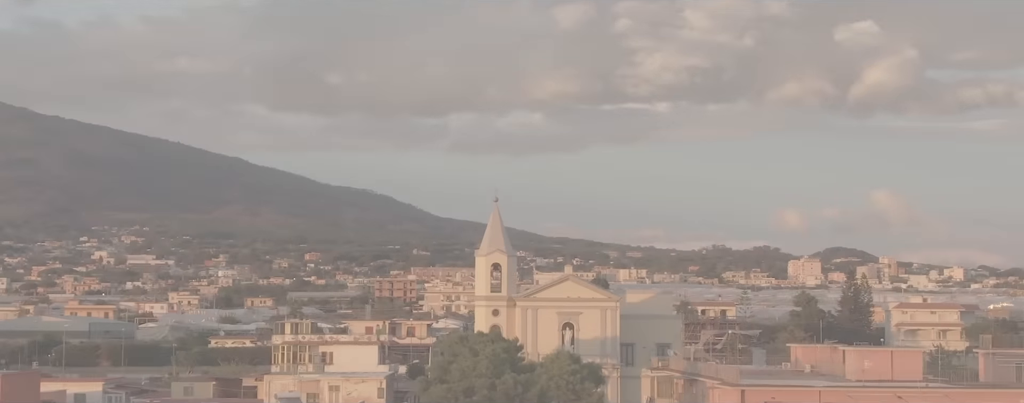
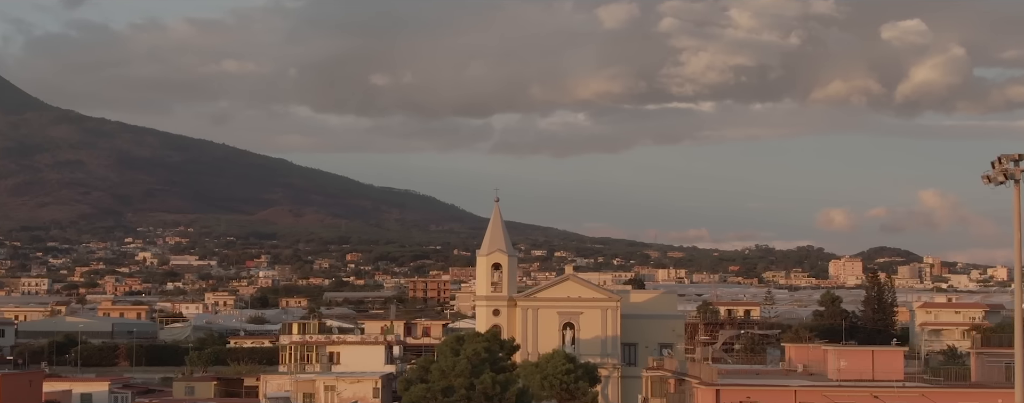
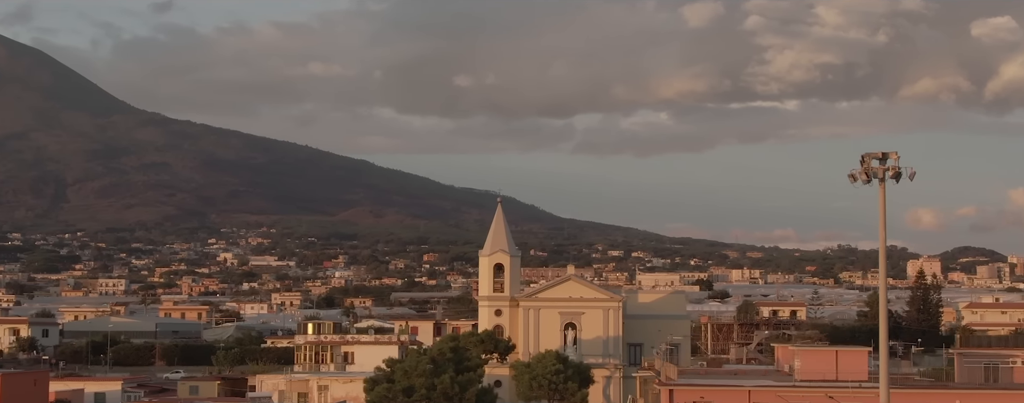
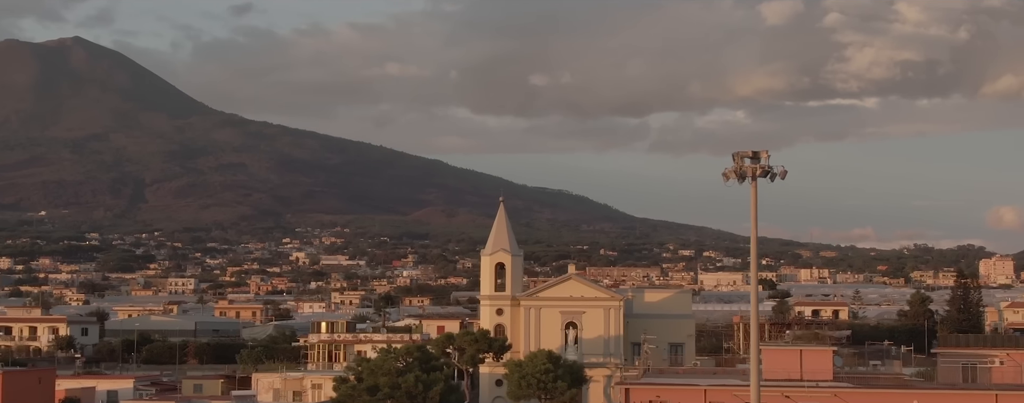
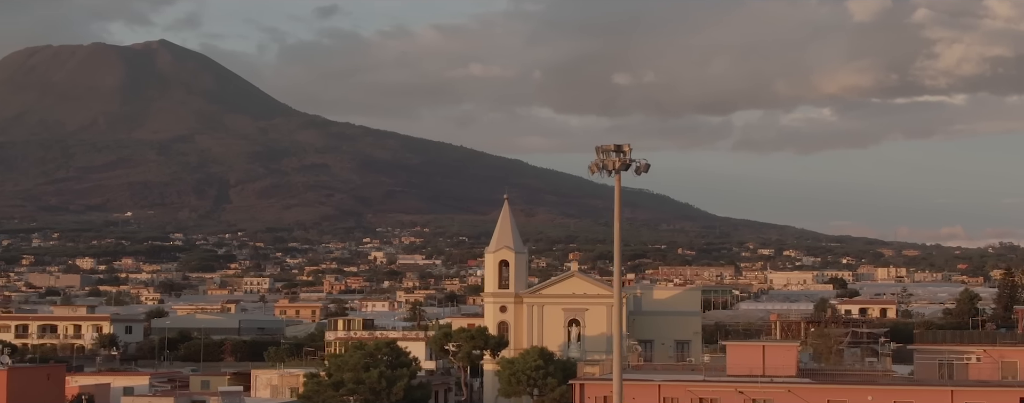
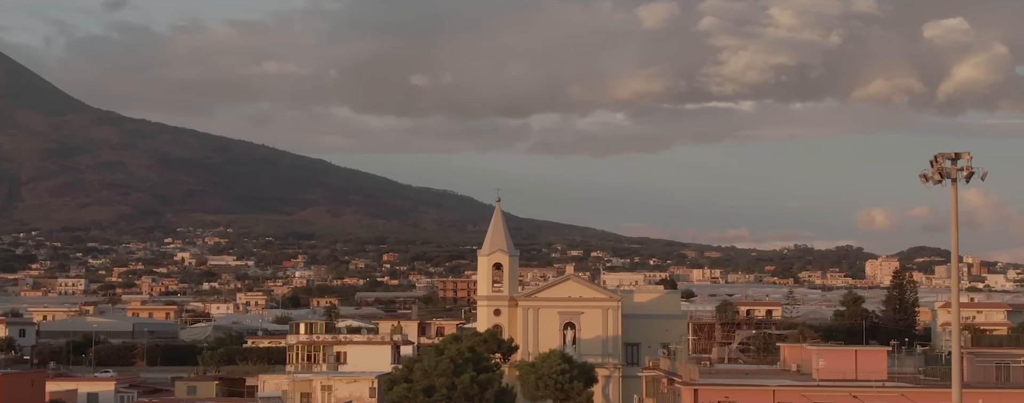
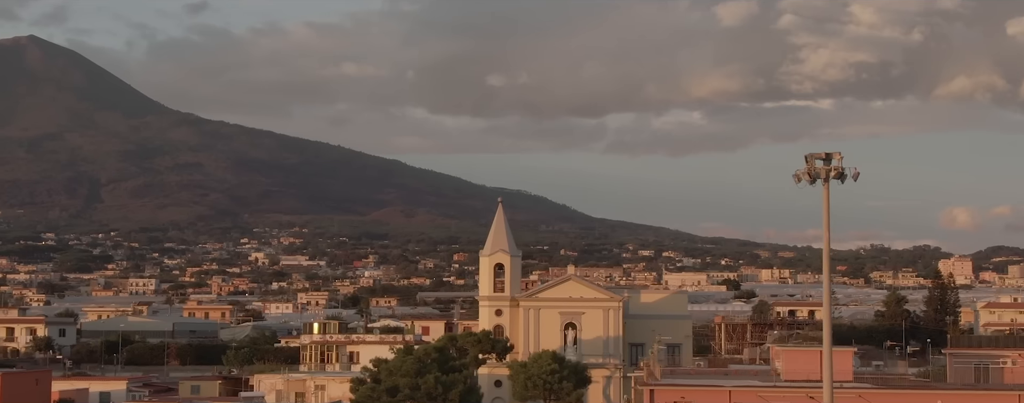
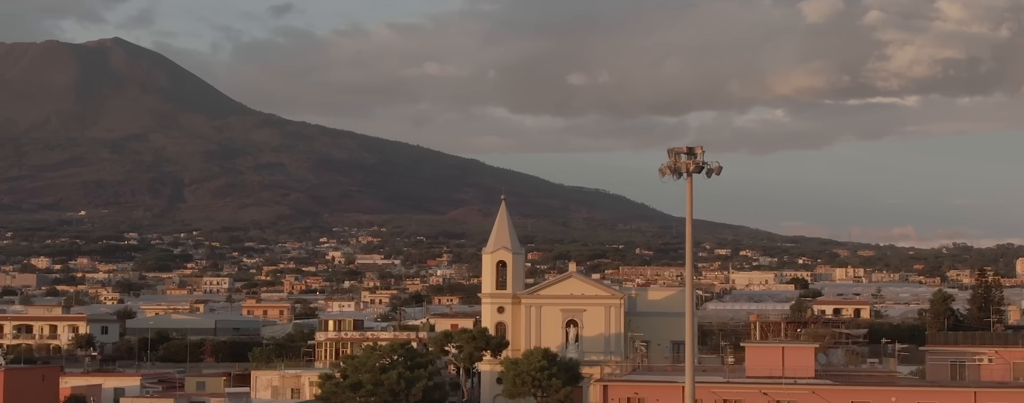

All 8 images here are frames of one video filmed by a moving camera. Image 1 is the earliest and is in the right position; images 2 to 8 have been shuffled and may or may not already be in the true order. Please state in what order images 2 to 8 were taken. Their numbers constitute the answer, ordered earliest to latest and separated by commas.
2, 6, 3, 7, 4, 8, 5
